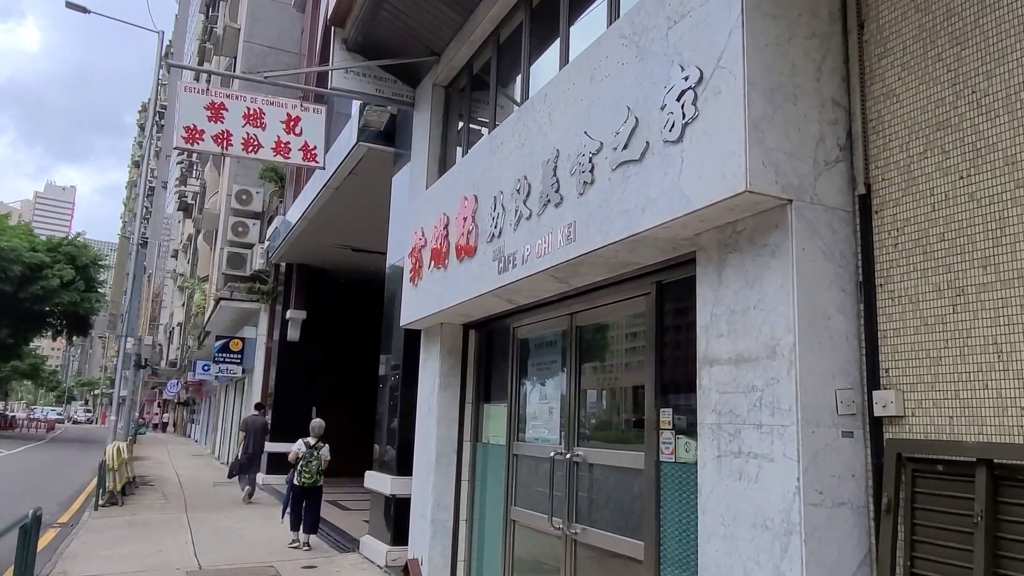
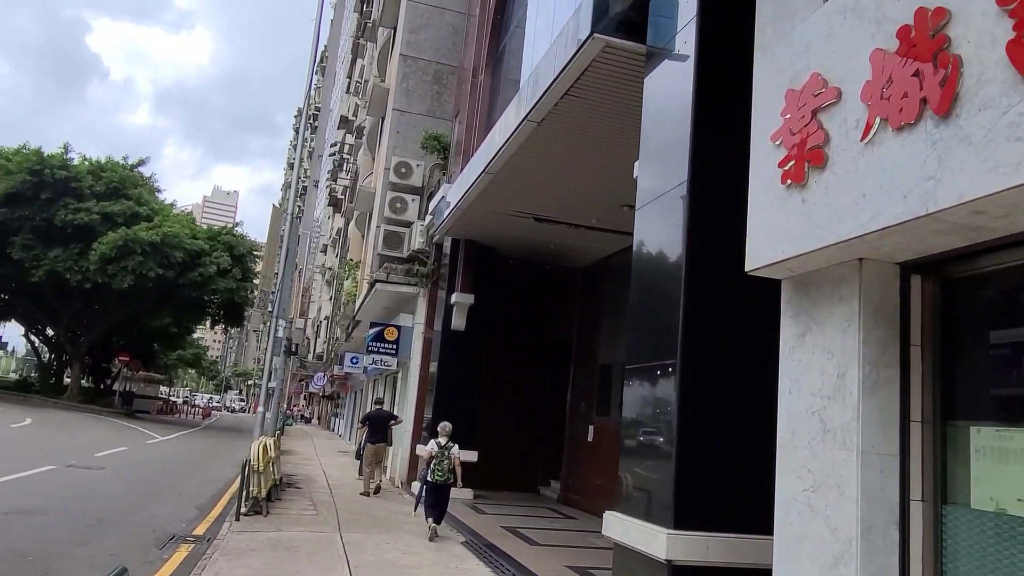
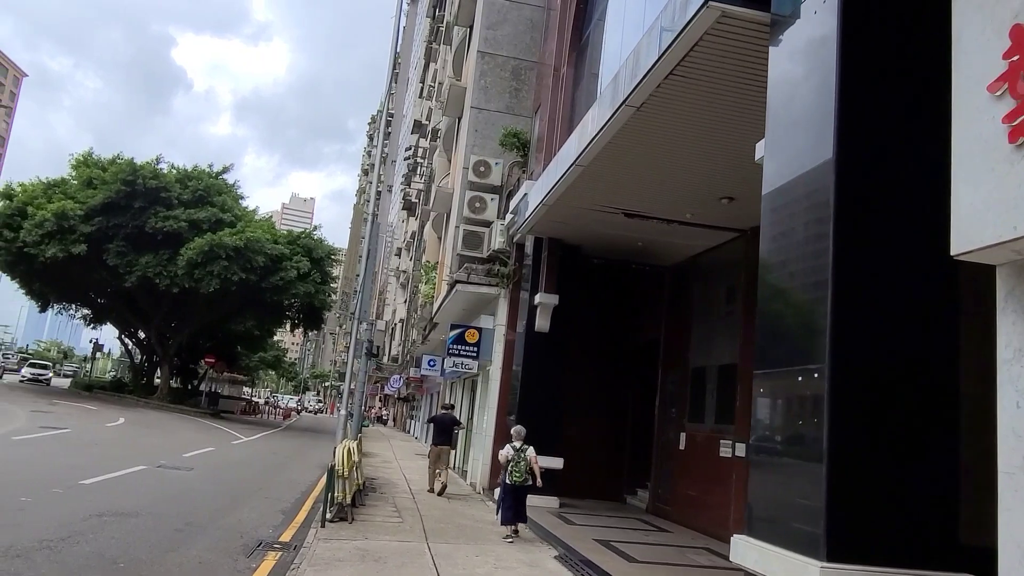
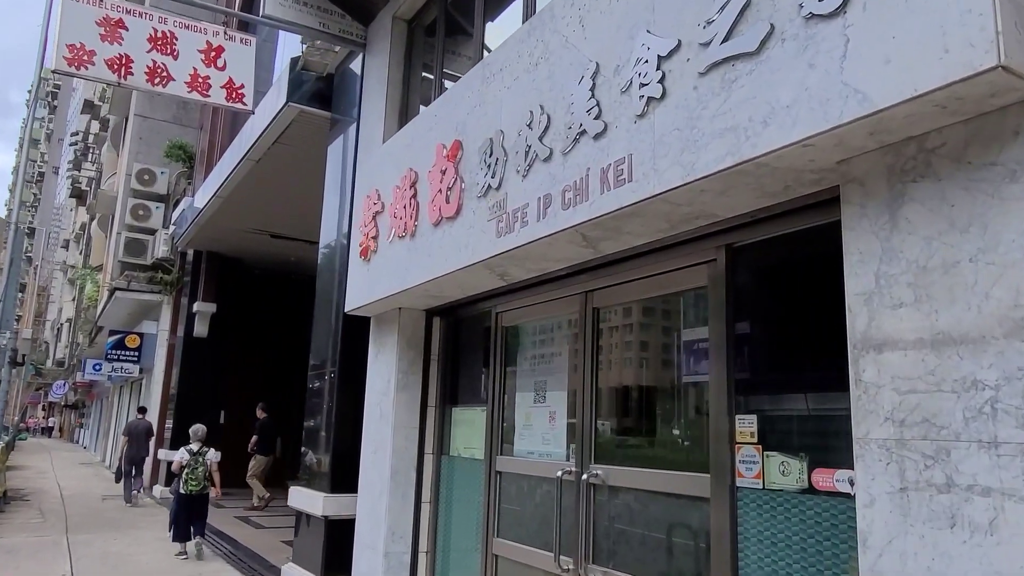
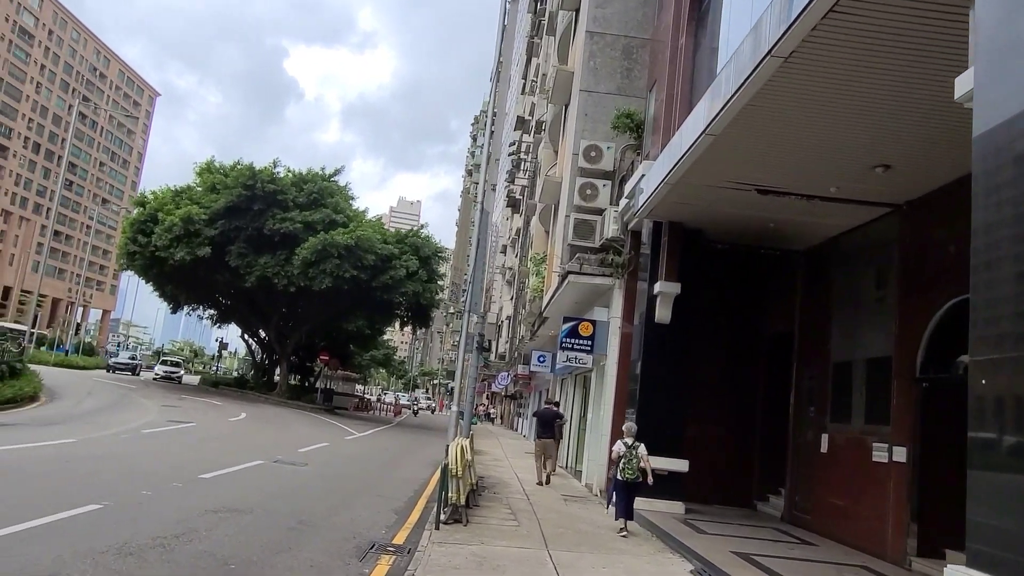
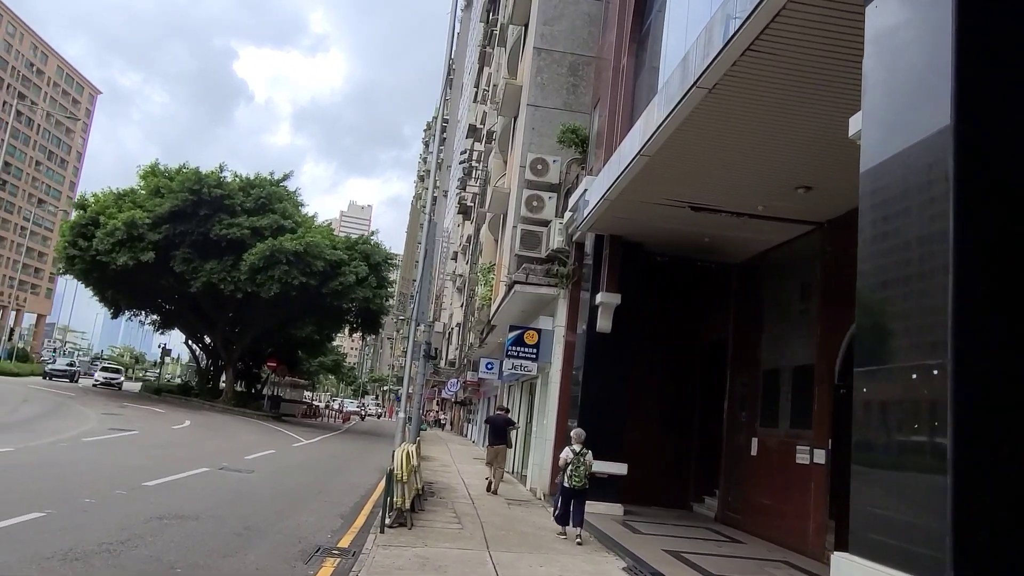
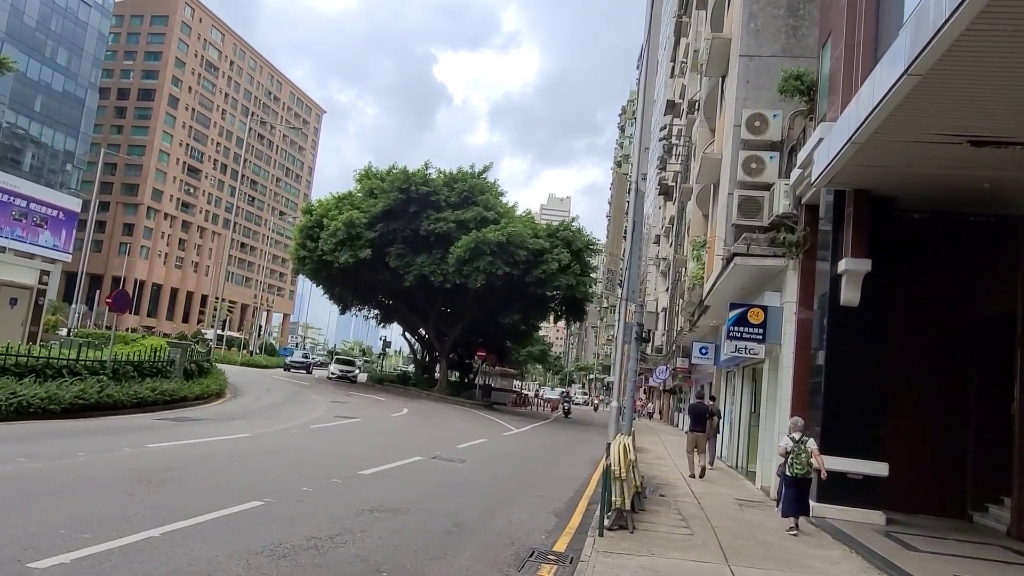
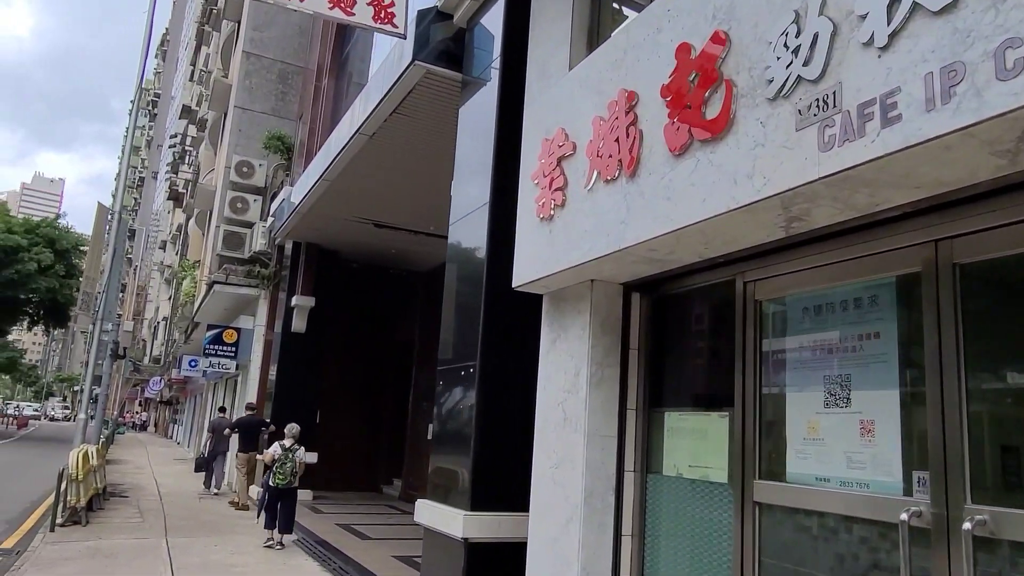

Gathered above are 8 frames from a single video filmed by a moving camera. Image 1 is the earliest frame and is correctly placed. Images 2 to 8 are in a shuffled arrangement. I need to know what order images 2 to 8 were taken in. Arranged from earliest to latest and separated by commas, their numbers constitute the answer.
4, 8, 2, 3, 6, 5, 7
